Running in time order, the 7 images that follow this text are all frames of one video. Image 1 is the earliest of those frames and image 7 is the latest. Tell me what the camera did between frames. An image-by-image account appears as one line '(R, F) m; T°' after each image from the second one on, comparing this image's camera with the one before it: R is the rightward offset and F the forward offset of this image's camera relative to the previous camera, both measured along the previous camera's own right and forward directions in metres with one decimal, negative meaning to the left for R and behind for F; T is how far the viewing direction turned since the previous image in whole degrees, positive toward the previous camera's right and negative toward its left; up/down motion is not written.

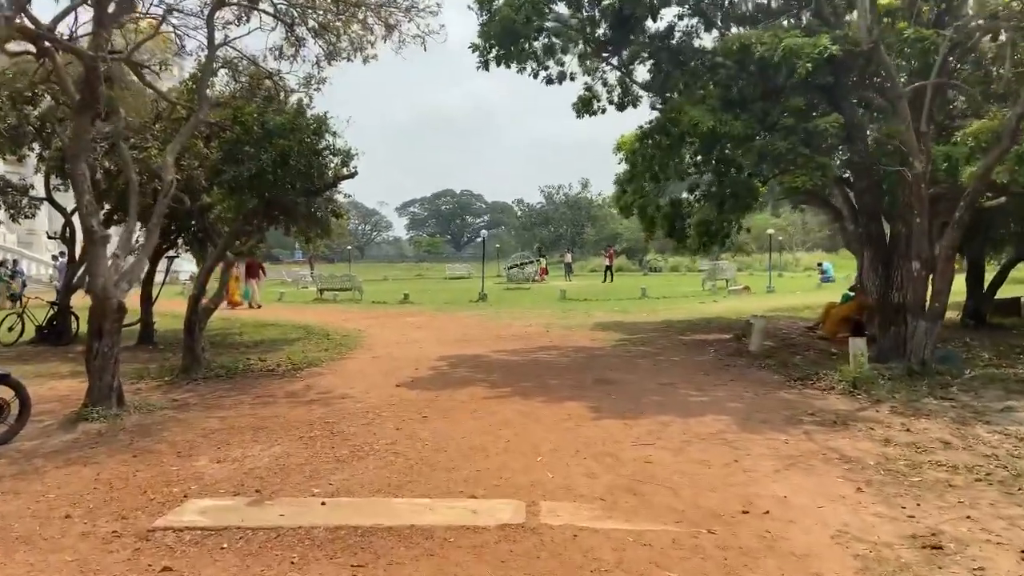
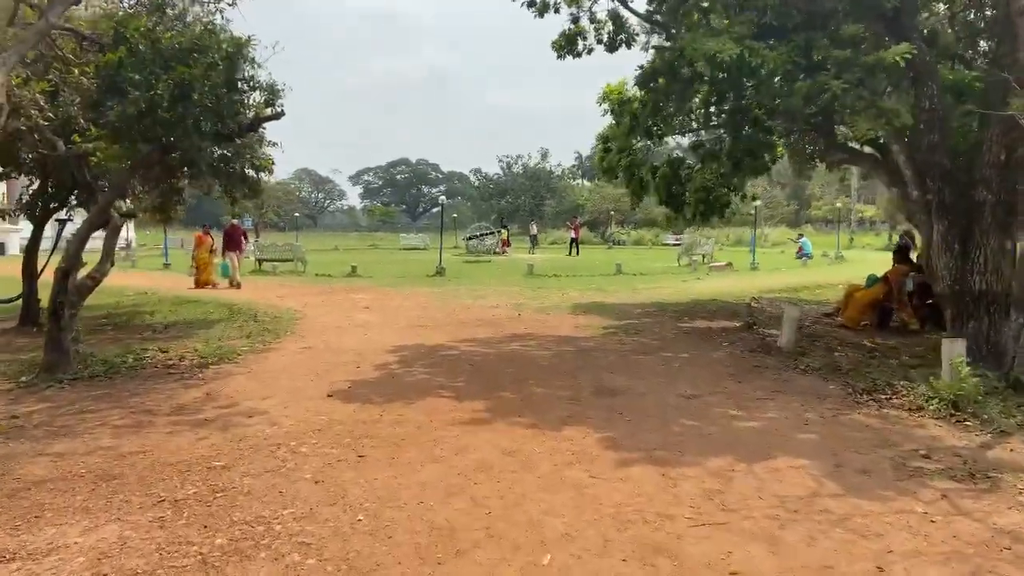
(-0.2, +2.5) m; +3°
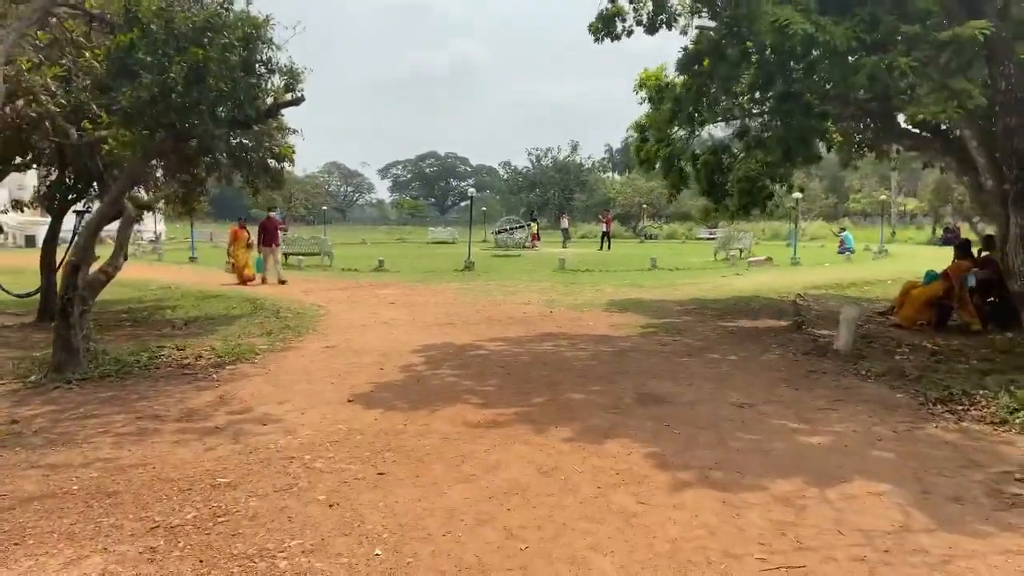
(-0.1, +0.6) m; -2°
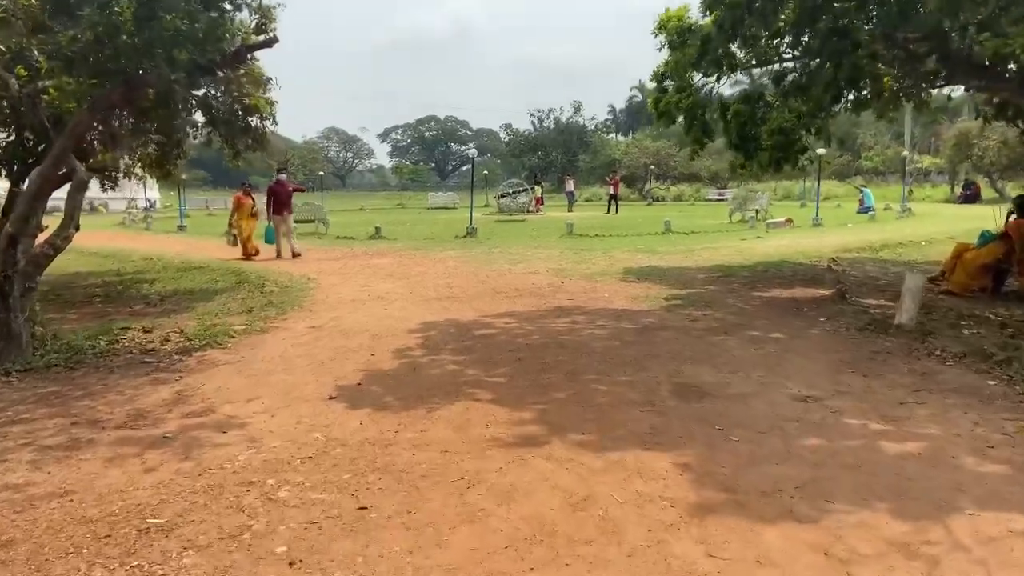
(-0.1, +1.2) m; 0°
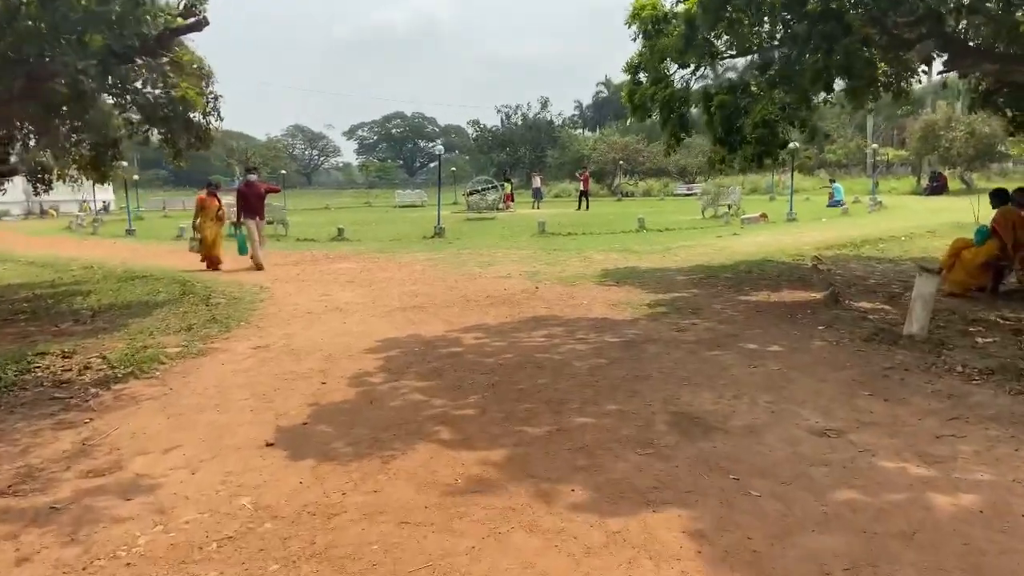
(0.0, +0.9) m; +2°
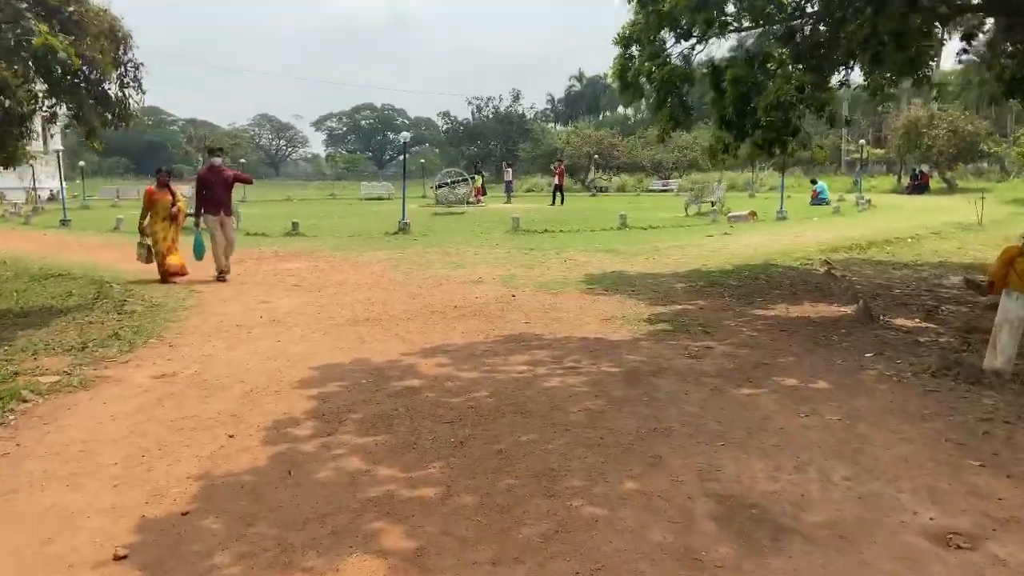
(0.0, +1.6) m; +2°
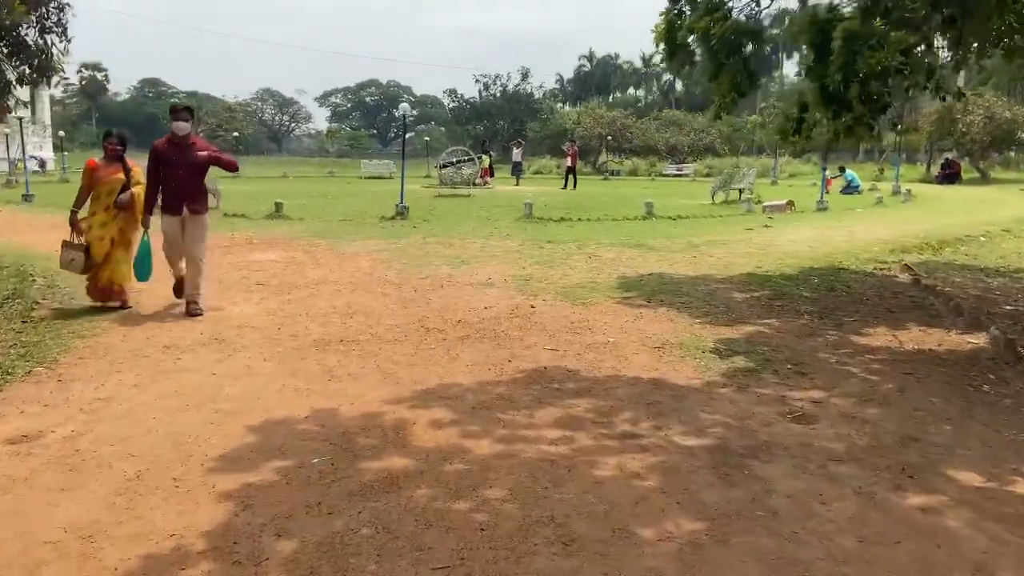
(-0.2, +2.0) m; 0°
